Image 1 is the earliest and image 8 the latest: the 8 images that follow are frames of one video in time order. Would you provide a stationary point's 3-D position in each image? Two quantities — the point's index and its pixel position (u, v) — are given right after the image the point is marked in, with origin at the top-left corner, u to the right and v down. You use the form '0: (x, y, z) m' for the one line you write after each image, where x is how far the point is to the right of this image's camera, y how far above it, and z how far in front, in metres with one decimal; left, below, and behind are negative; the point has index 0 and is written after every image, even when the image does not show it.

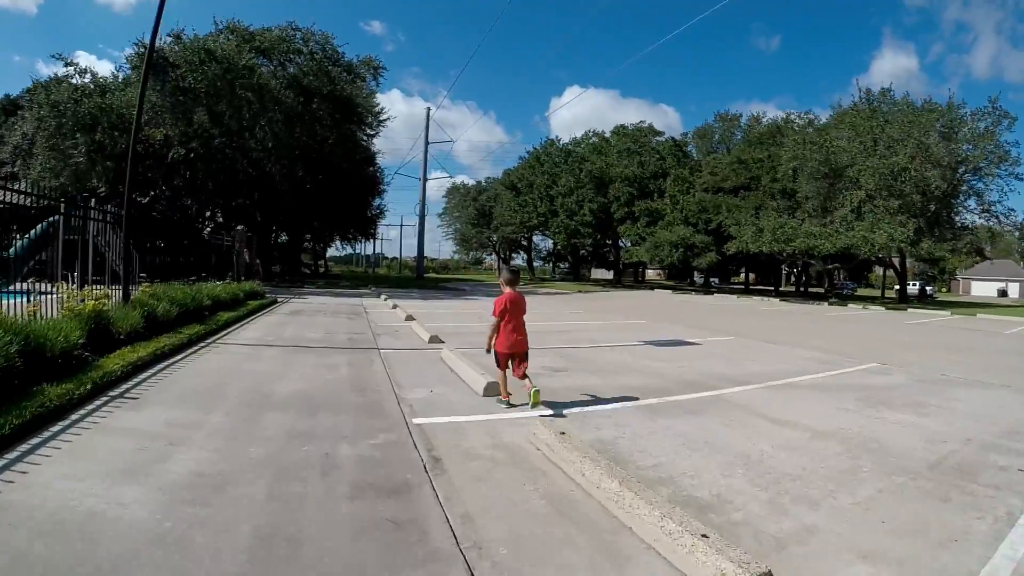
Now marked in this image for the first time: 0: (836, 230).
0: (+7.4, +1.3, +13.8) m
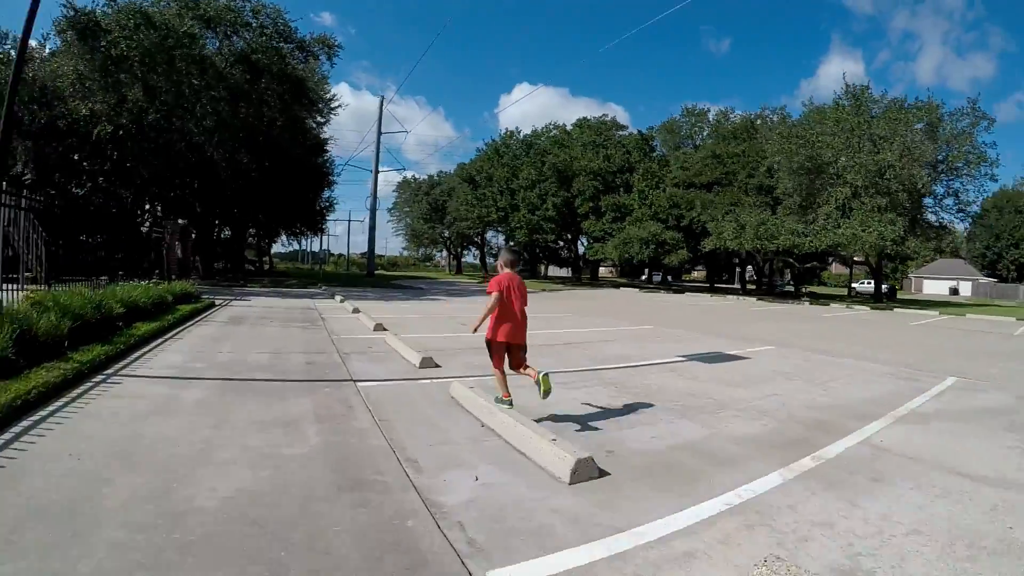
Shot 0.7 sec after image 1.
0: (+6.8, +1.3, +13.3) m
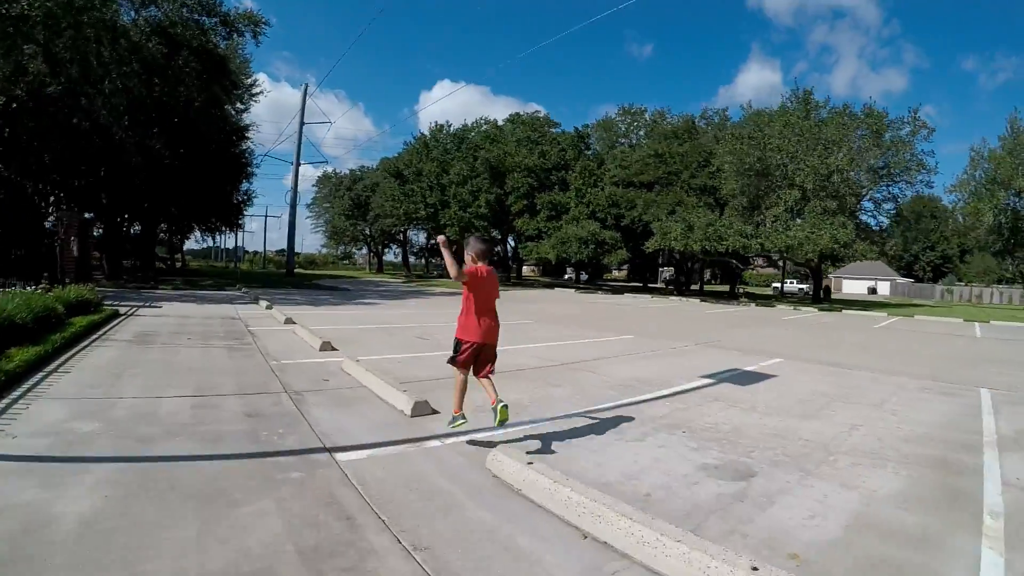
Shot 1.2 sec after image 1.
0: (+5.6, +1.2, +13.2) m
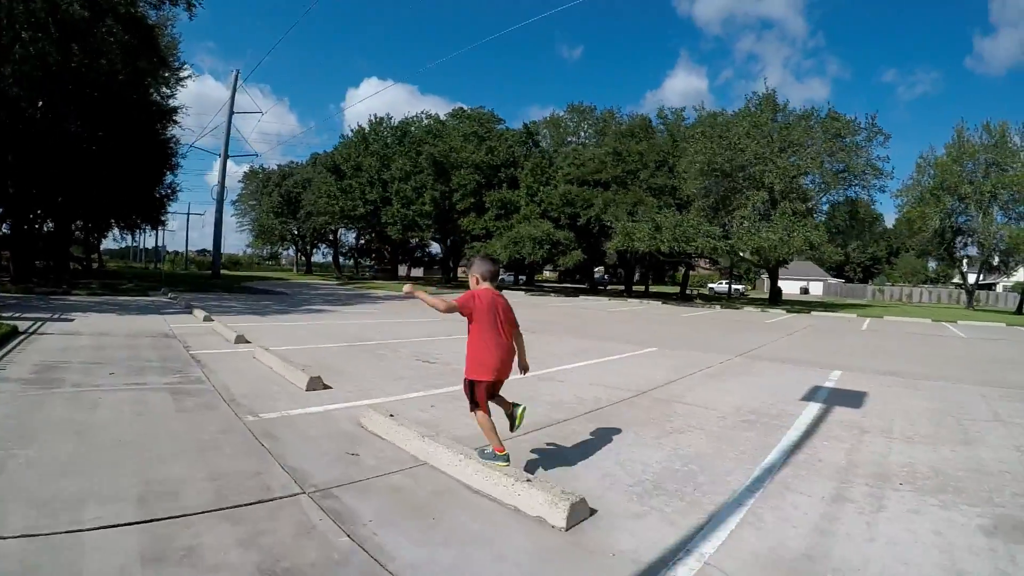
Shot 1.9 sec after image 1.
0: (+4.7, +1.2, +12.8) m
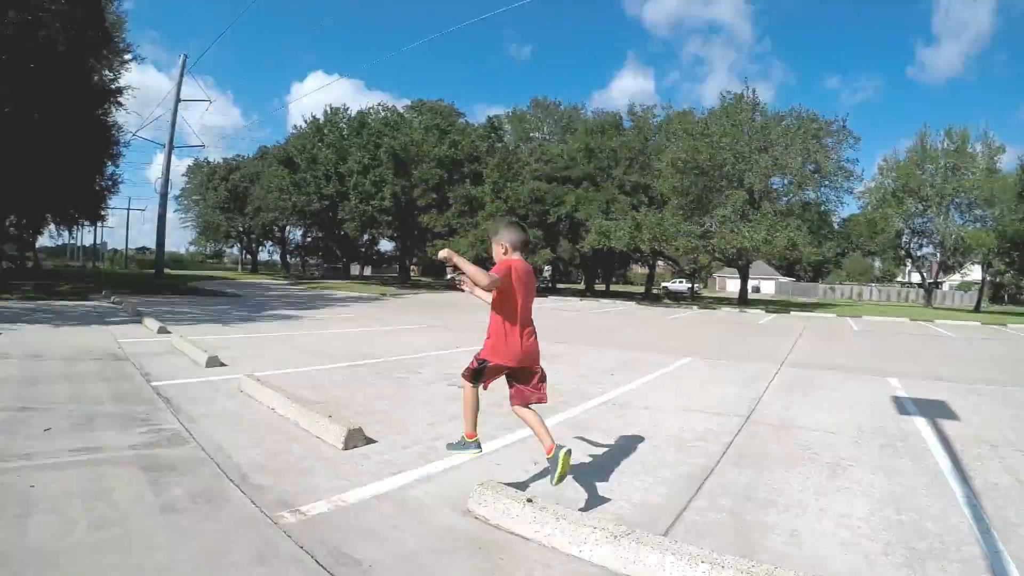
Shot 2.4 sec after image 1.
0: (+4.3, +1.2, +12.5) m
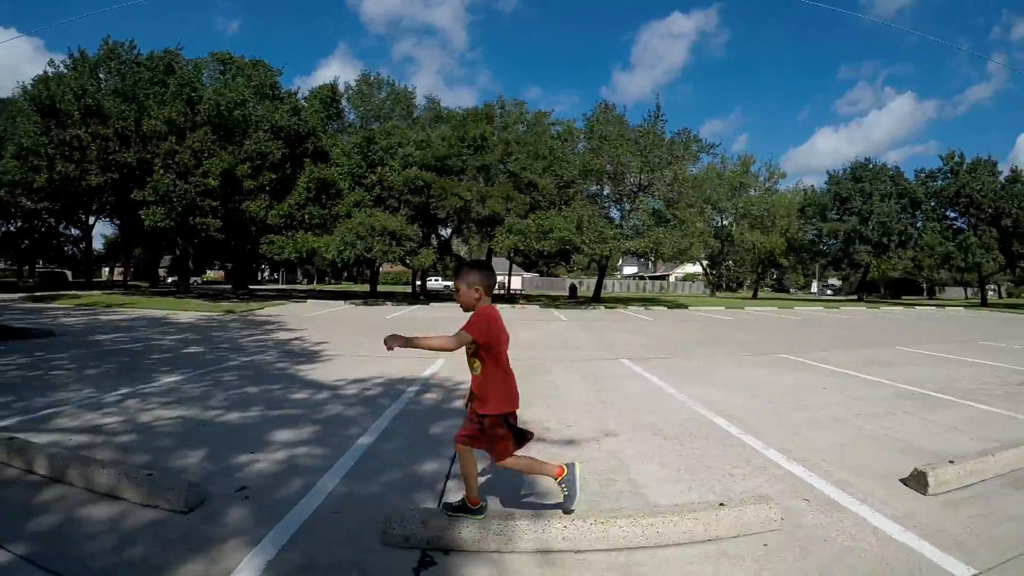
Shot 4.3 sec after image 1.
0: (+3.7, +1.2, +13.2) m
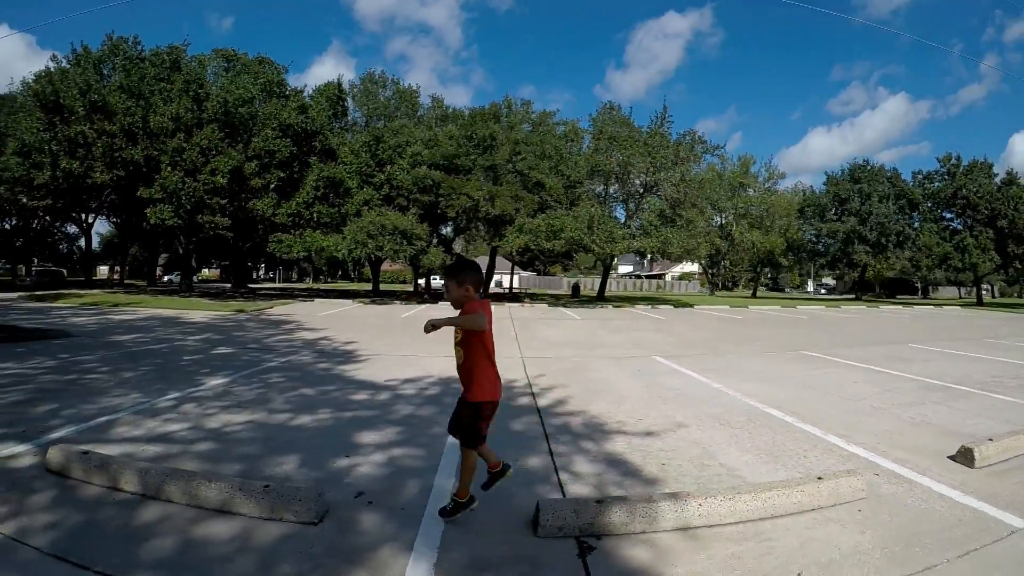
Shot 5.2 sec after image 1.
0: (+4.0, +1.2, +13.3) m
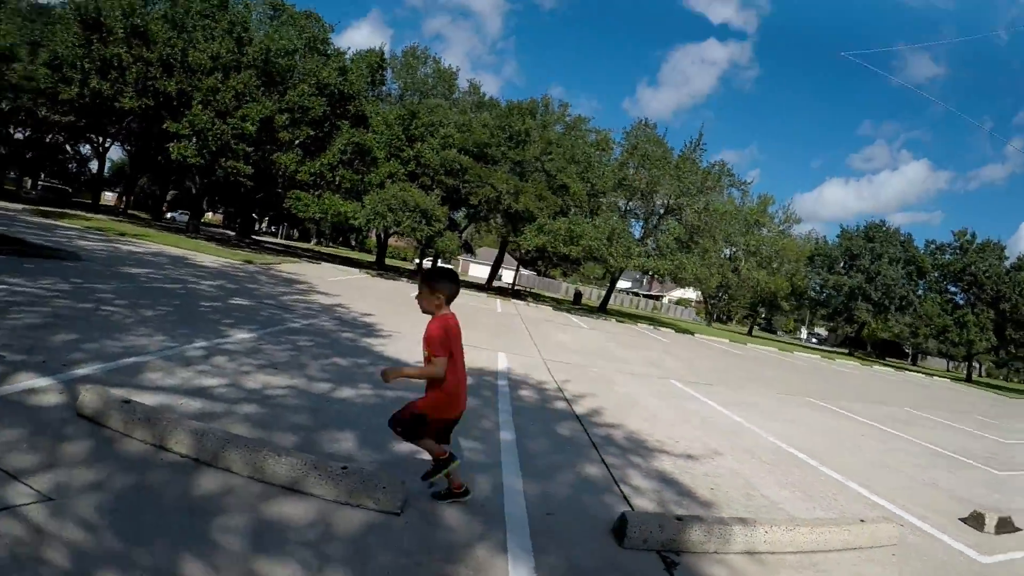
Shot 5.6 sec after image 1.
0: (+4.4, +0.6, +13.4) m
